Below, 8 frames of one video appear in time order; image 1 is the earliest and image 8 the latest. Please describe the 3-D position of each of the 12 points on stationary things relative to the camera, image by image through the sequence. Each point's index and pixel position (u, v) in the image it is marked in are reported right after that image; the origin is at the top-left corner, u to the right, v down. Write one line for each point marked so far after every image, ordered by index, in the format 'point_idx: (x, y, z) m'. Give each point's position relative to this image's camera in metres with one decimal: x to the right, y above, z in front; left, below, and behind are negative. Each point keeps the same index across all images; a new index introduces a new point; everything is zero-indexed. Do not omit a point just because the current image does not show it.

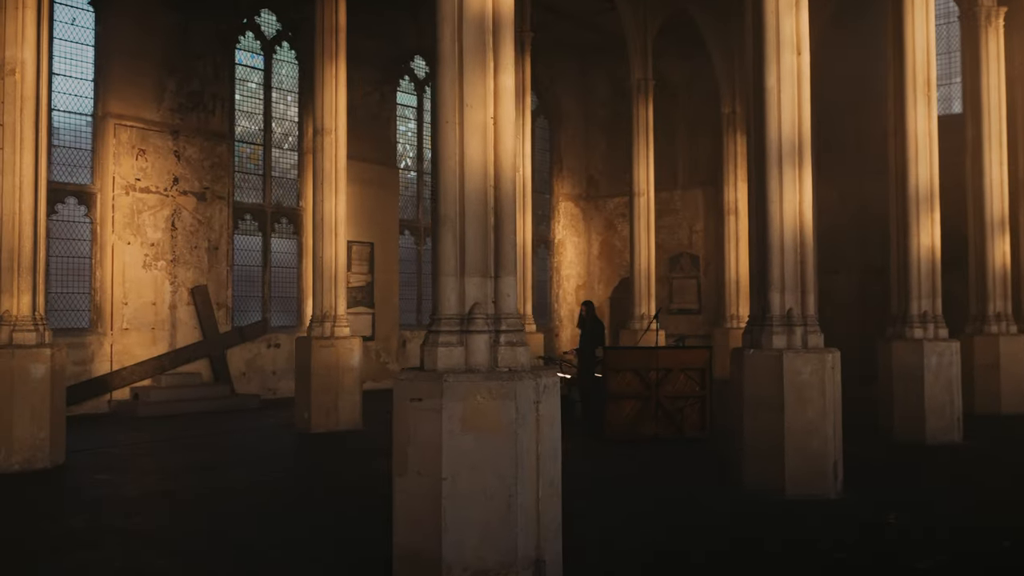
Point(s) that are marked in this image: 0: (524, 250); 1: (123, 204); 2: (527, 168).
0: (+0.2, +0.6, +13.6) m
1: (-5.9, +1.3, +12.7) m
2: (+0.2, +1.9, +13.7) m
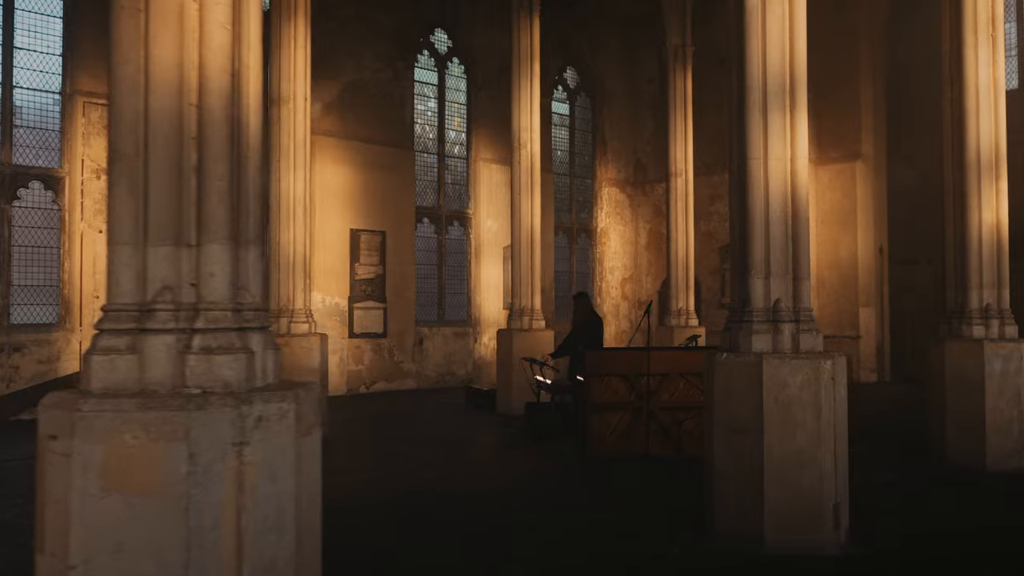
0: (+0.3, +0.7, +12.1) m
1: (-5.8, +1.4, +11.9) m
2: (+0.3, +2.1, +12.1) m
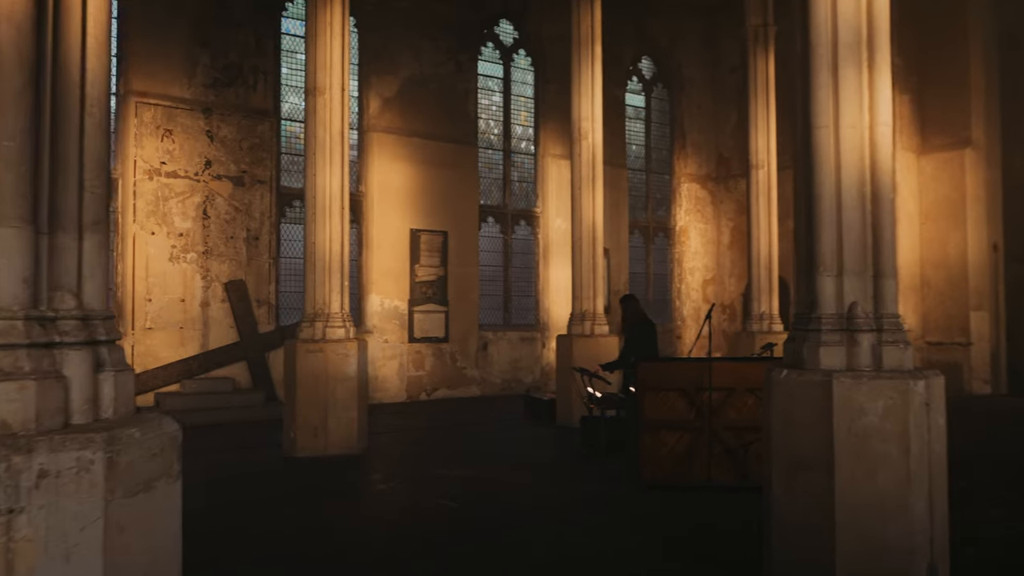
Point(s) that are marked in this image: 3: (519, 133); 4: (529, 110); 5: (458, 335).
0: (+1.1, +0.7, +11.1) m
1: (-5.0, +1.4, +11.6) m
2: (+1.2, +2.0, +11.2) m
3: (+0.1, +2.9, +16.1) m
4: (+0.3, +3.4, +16.2) m
5: (-0.9, -0.8, +14.8) m
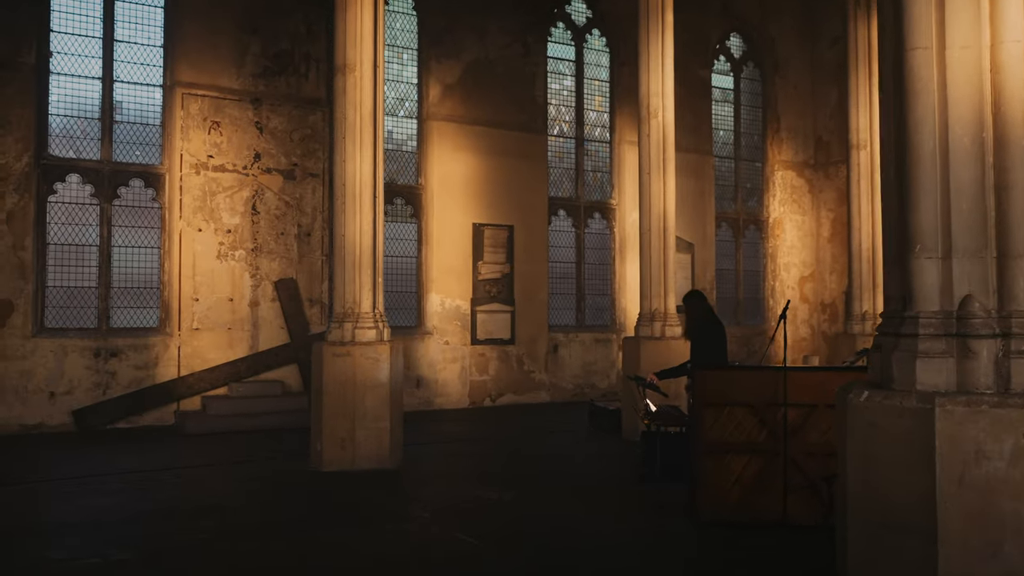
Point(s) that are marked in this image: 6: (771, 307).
0: (+1.8, +0.7, +9.9) m
1: (-4.2, +1.4, +11.1) m
2: (+1.9, +2.1, +10.0) m
3: (+1.4, +3.0, +15.0) m
4: (+1.6, +3.5, +15.1) m
5: (+0.2, -0.8, +13.8) m
6: (+5.1, -0.4, +16.8) m
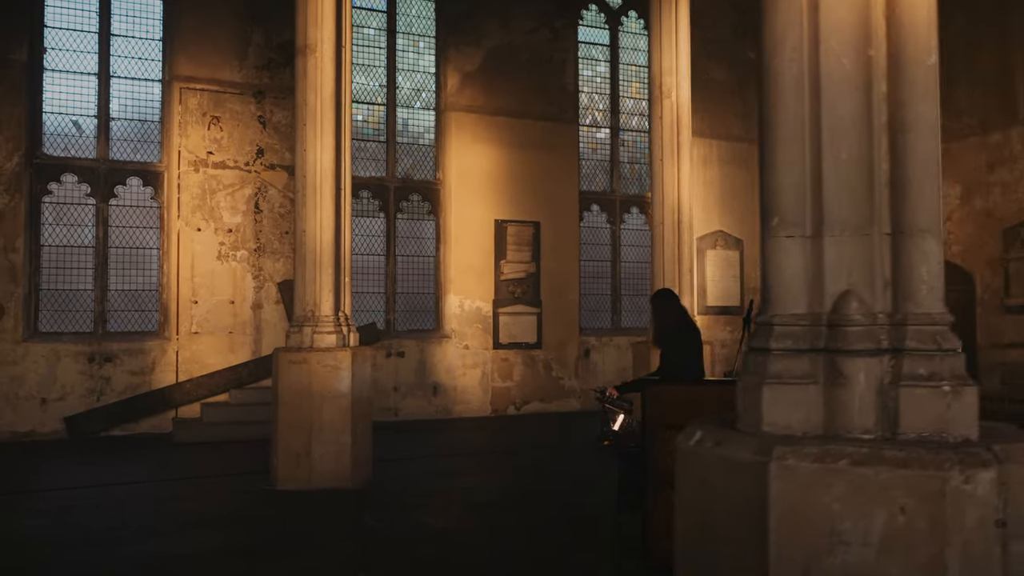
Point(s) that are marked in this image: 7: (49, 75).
0: (+1.8, +0.7, +8.9) m
1: (-4.1, +1.4, +10.7) m
2: (+1.8, +2.1, +9.0) m
3: (+1.9, +3.0, +13.9) m
4: (+2.2, +3.5, +14.0) m
5: (+0.6, -0.8, +12.9) m
6: (+5.8, -0.4, +15.3) m
7: (-5.7, +2.6, +10.4) m
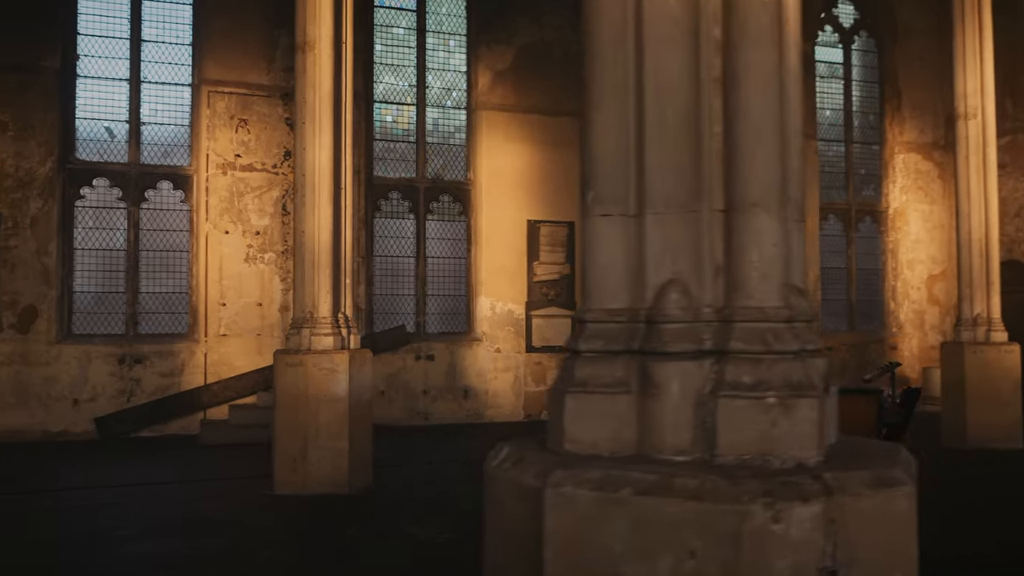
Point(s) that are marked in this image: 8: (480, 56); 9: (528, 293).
0: (+1.9, +0.7, +8.5) m
1: (-3.7, +1.3, +10.8) m
2: (+2.0, +2.1, +8.5) m
3: (+2.5, +2.9, +13.5) m
4: (+2.8, +3.4, +13.5) m
5: (+1.1, -0.8, +12.5) m
6: (+6.6, -0.4, +14.5) m
7: (-5.4, +2.6, +10.6) m
8: (-0.5, +3.4, +12.3) m
9: (+0.2, -0.1, +12.3) m
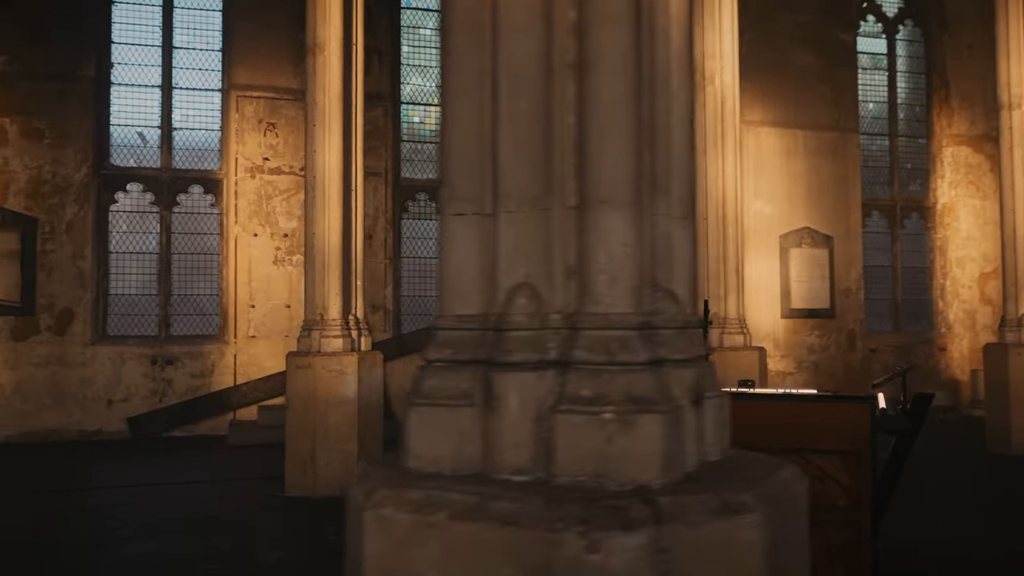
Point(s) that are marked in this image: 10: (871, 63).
0: (+2.1, +0.7, +8.2) m
1: (-3.4, +1.3, +10.9) m
2: (+2.2, +2.1, +8.3) m
3: (+3.0, +2.9, +13.2) m
4: (+3.2, +3.4, +13.2) m
5: (+1.6, -0.8, +12.4) m
6: (+7.1, -0.4, +13.9) m
7: (-5.1, +2.6, +10.9) m
8: (-0.1, +3.4, +12.2) m
9: (+0.7, -0.1, +12.2) m
10: (+6.0, +3.8, +14.1) m
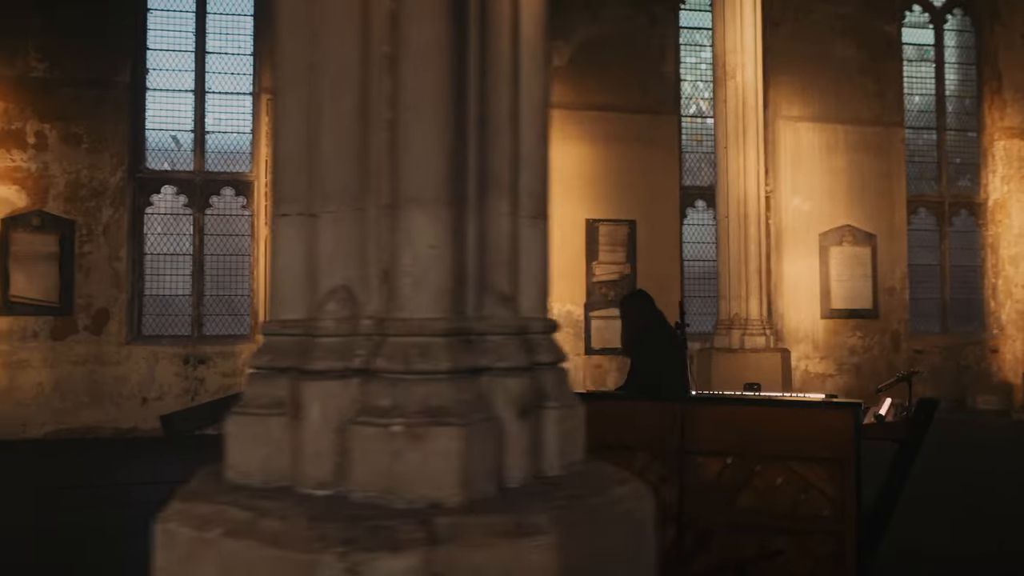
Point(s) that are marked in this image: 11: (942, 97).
0: (+2.2, +0.7, +8.0) m
1: (-3.1, +1.3, +11.1) m
2: (+2.3, +2.1, +8.1) m
3: (+3.5, +3.0, +12.9) m
4: (+3.7, +3.4, +12.9) m
5: (+2.0, -0.8, +12.2) m
6: (+7.6, -0.4, +13.4) m
7: (-4.8, +2.6, +11.1) m
8: (+0.4, +3.4, +12.1) m
9: (+1.1, -0.1, +12.0) m
10: (+6.5, +3.8, +13.6) m
11: (+6.9, +3.1, +13.6) m
